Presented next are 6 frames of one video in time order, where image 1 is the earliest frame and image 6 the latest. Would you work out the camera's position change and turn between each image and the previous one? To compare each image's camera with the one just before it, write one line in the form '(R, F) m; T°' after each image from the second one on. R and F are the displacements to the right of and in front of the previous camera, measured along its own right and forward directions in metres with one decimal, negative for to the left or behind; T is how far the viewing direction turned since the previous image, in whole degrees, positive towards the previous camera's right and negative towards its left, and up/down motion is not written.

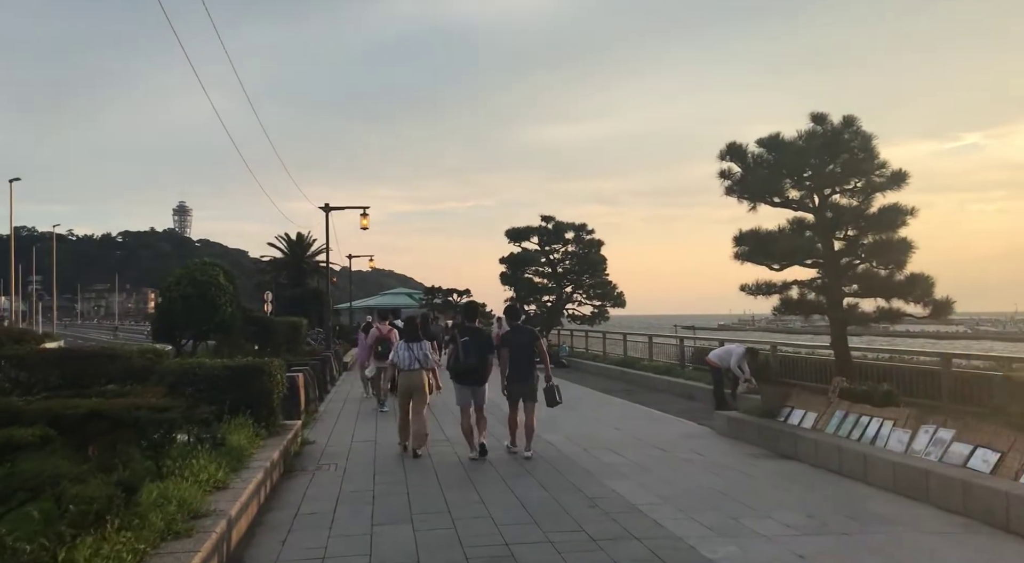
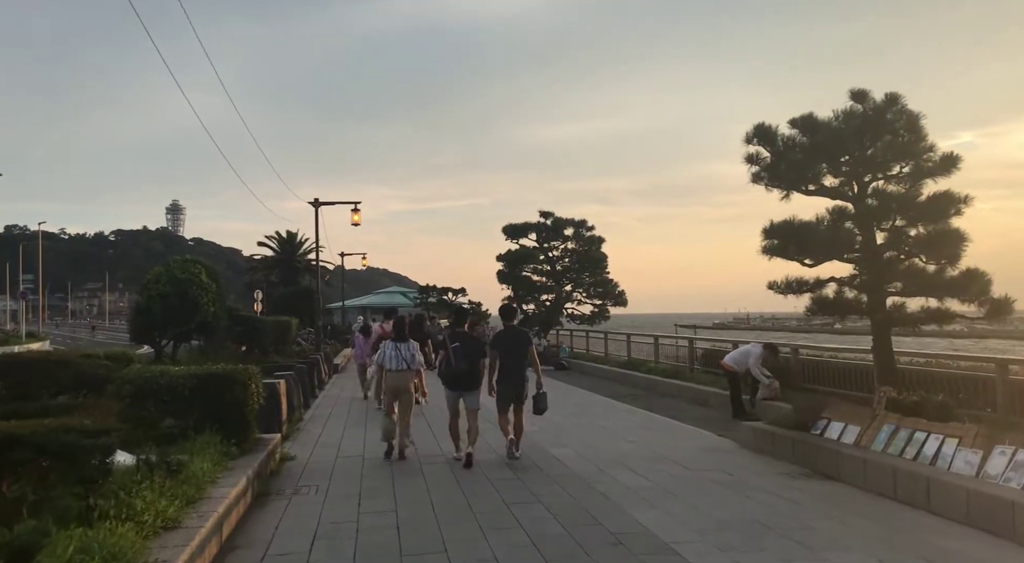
(-0.1, +1.0) m; 0°
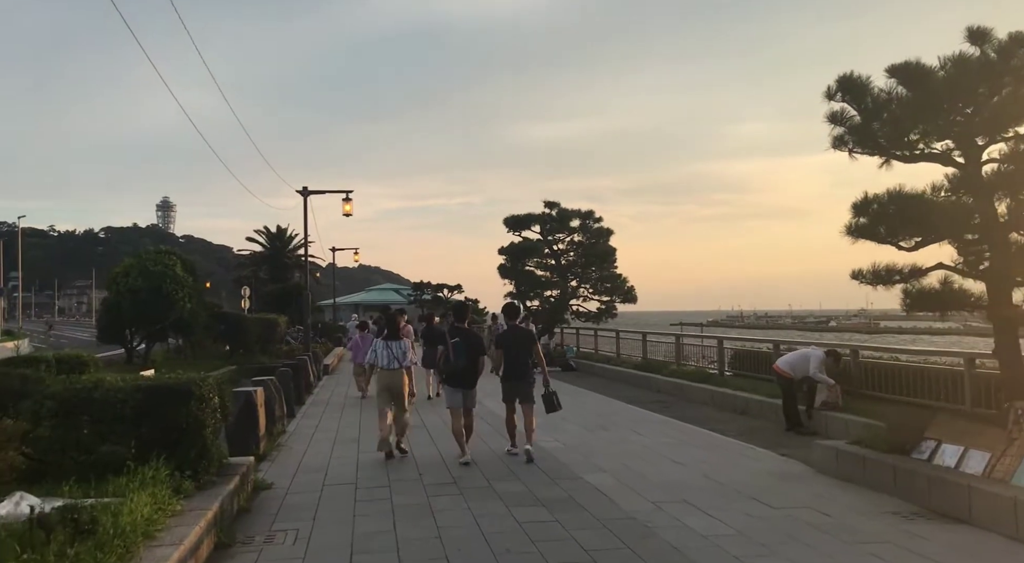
(-0.4, +1.7) m; +1°
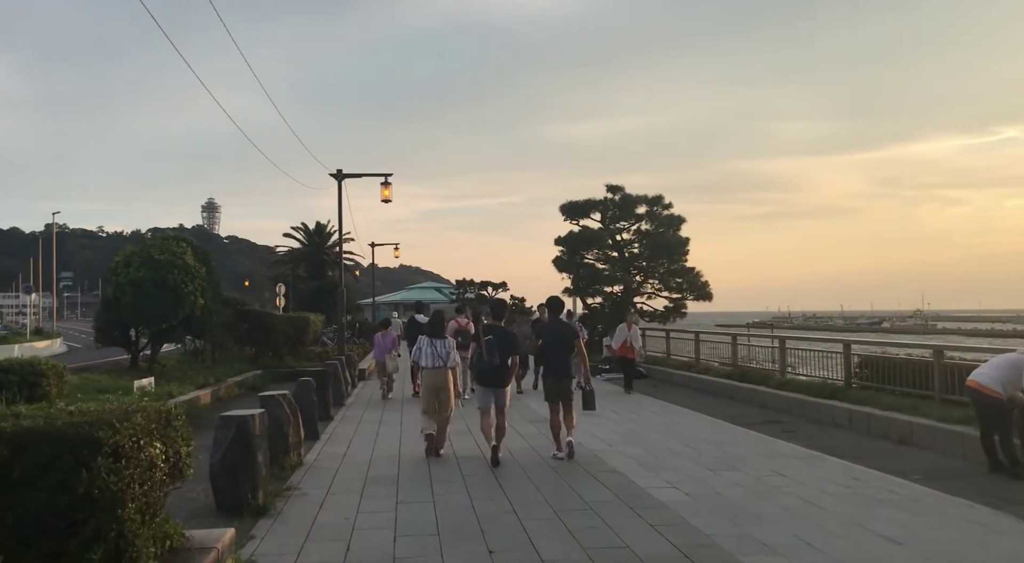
(-0.6, +2.8) m; -3°
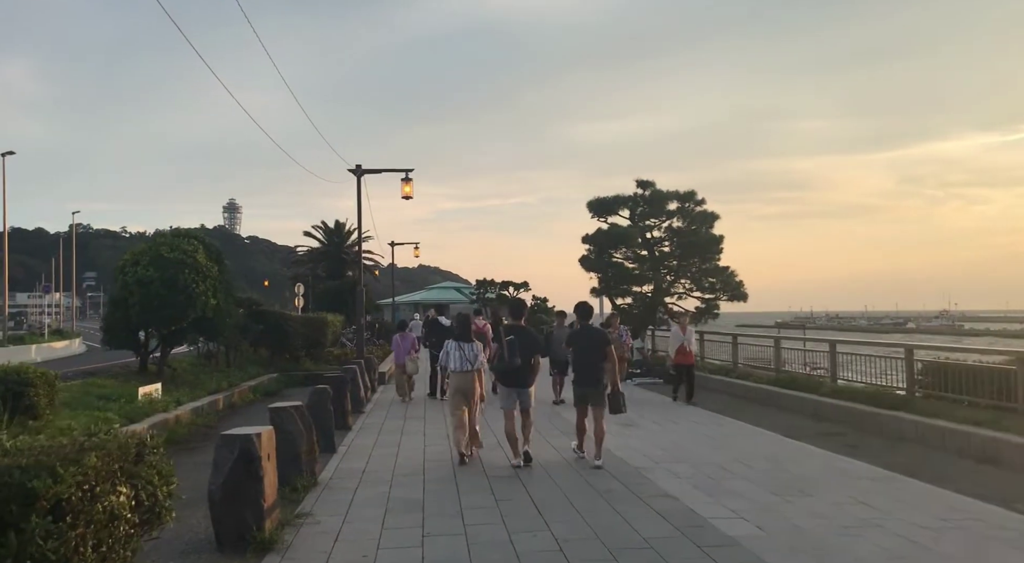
(-0.2, +0.9) m; -1°
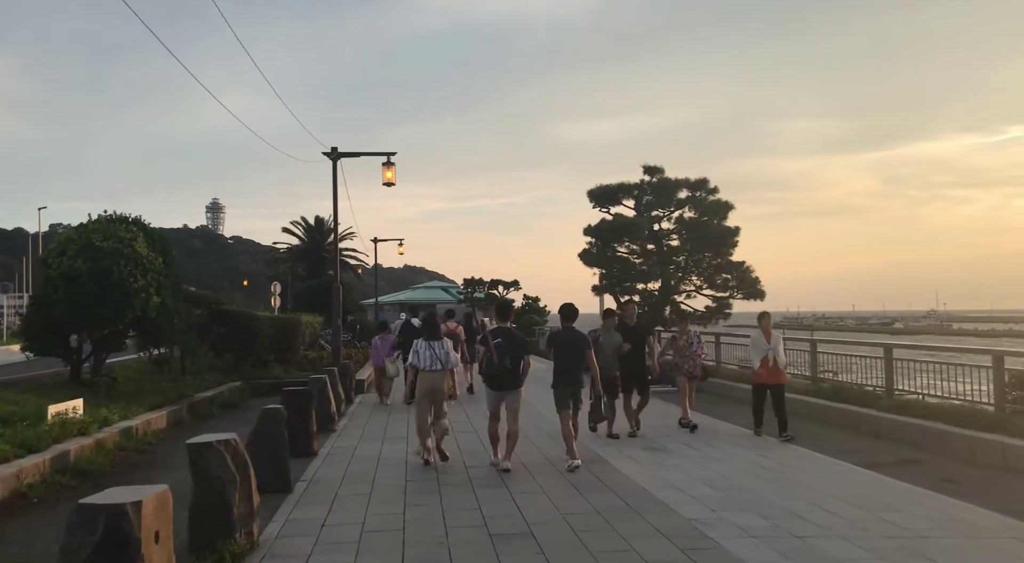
(-0.2, +2.1) m; +1°
